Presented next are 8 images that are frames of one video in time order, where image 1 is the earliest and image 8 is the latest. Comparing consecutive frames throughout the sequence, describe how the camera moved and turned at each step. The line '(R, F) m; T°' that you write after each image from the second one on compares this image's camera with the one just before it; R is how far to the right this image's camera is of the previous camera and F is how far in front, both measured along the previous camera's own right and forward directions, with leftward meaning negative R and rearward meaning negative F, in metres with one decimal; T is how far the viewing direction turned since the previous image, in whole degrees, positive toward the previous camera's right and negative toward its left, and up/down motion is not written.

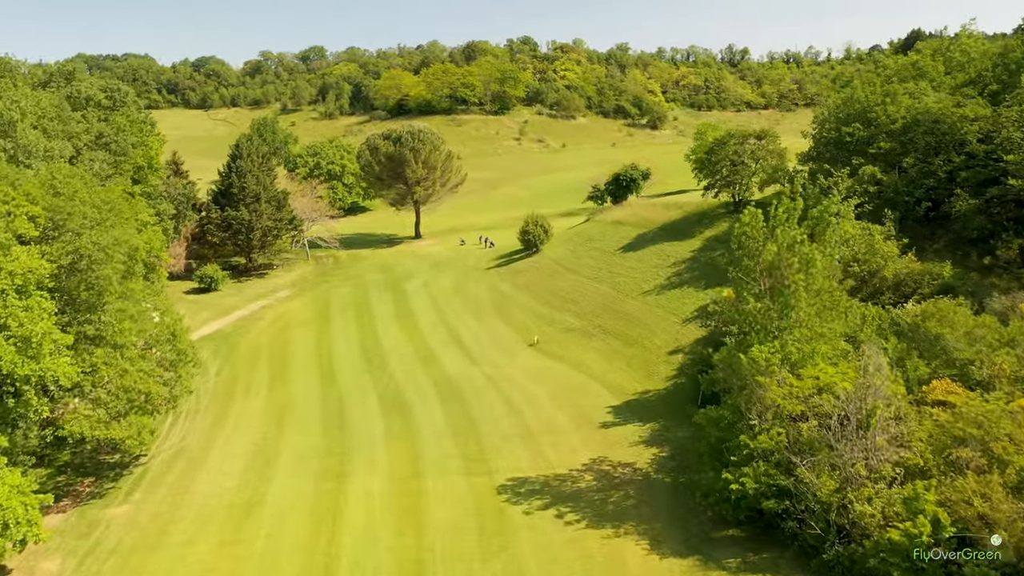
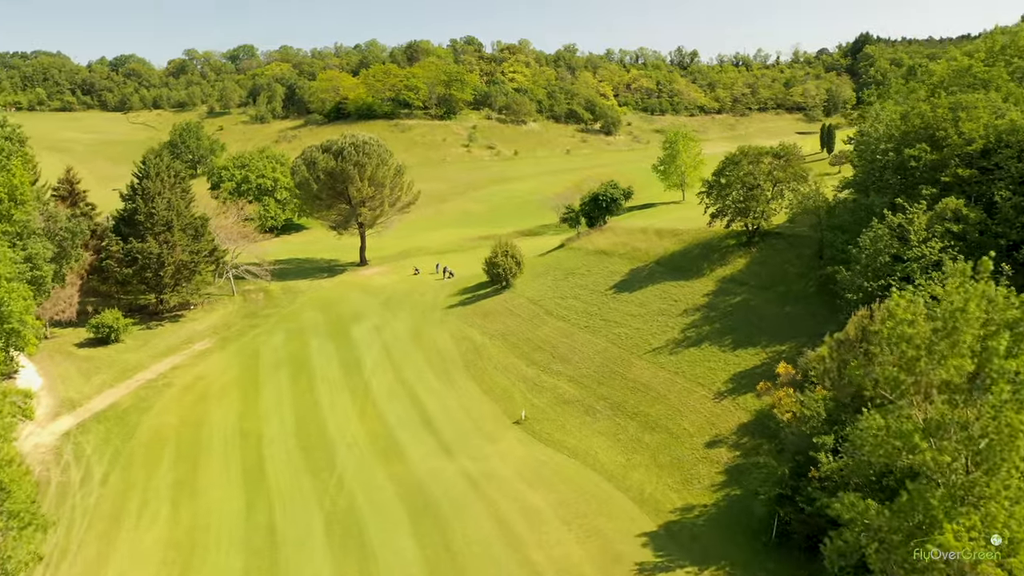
(-1.5, +8.5) m; +4°
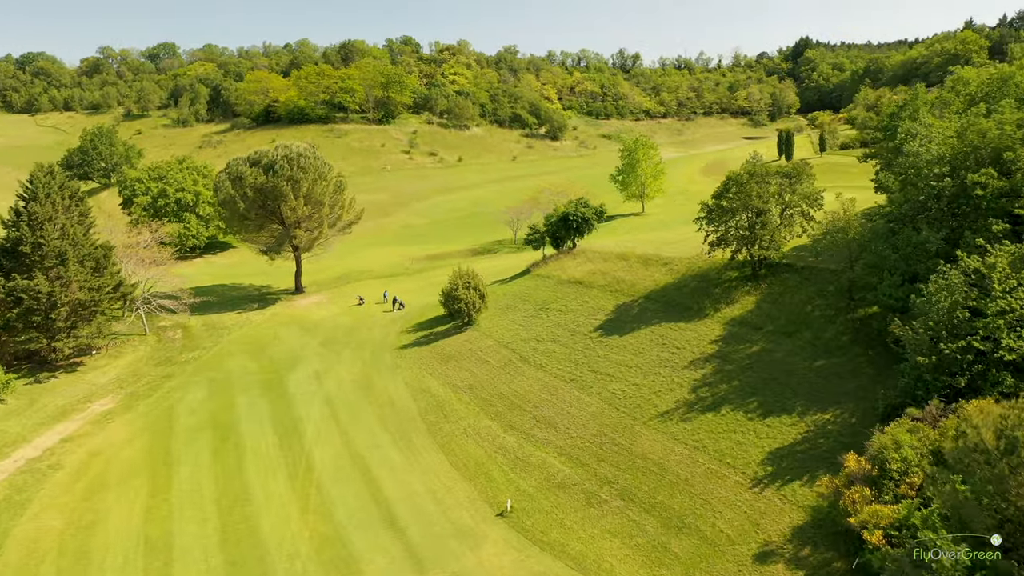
(-1.4, +6.3) m; +4°
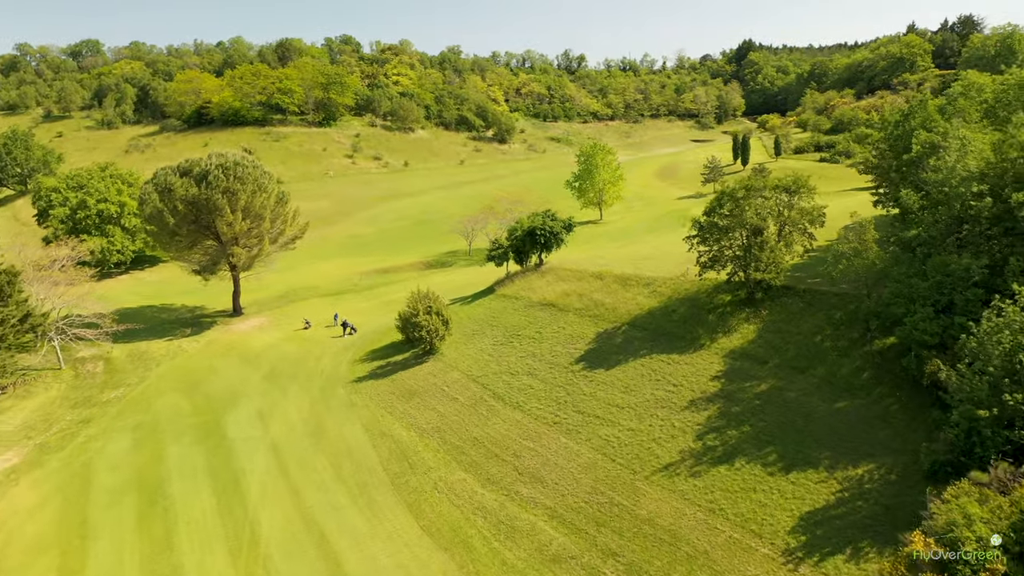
(-1.1, +3.9) m; +4°
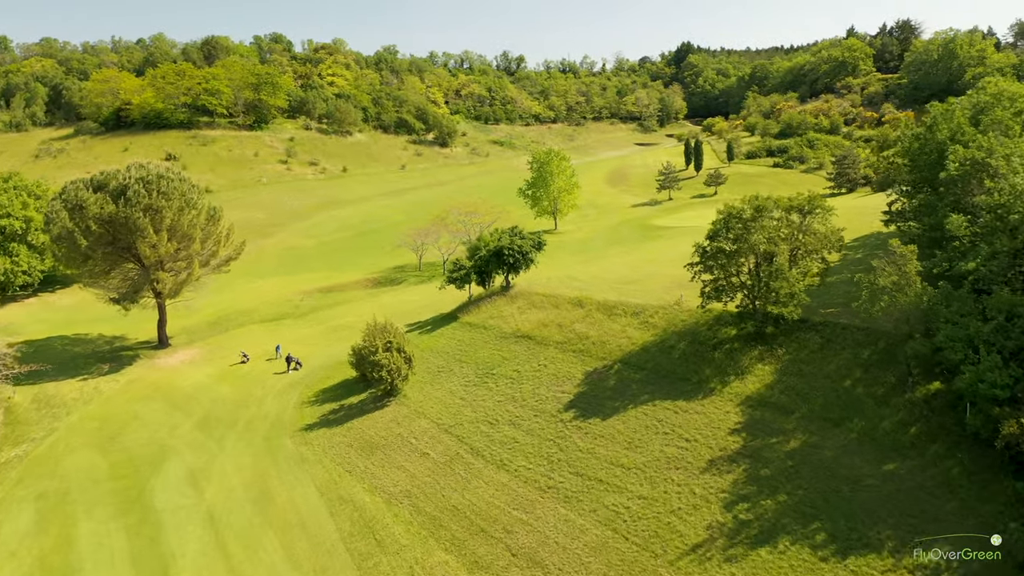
(-1.4, +4.3) m; +5°
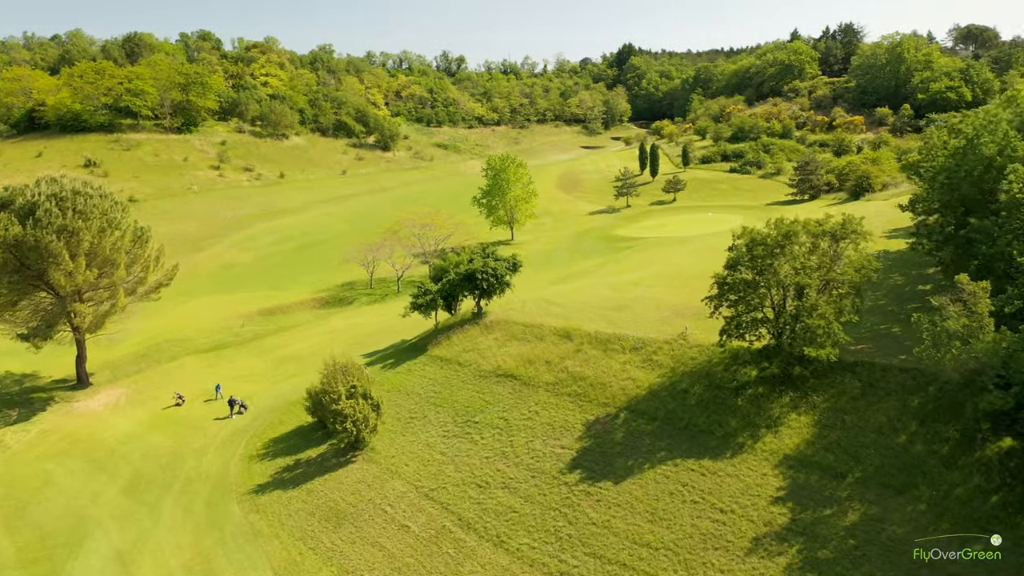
(-1.6, +4.1) m; +4°
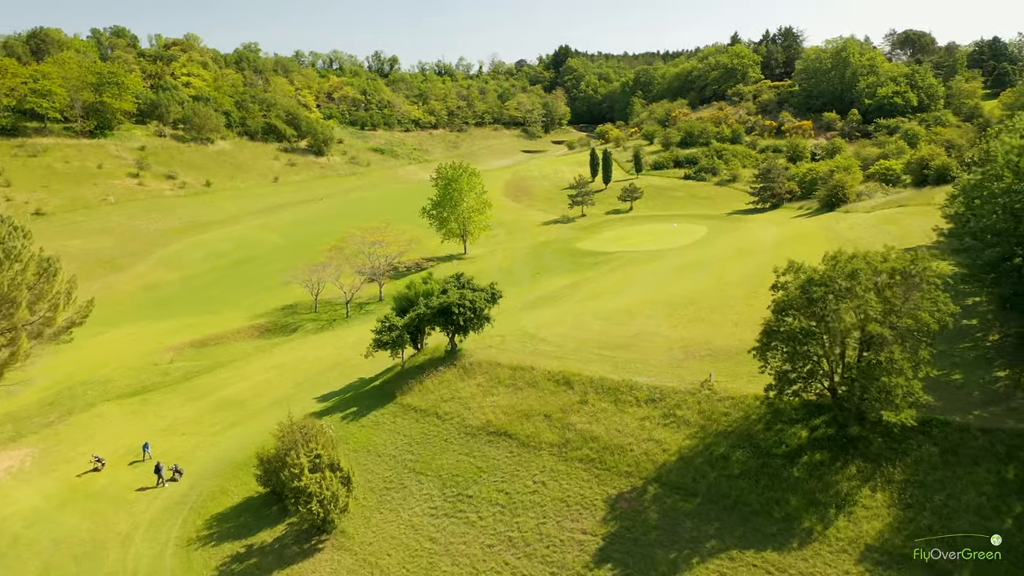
(-1.9, +4.6) m; +5°
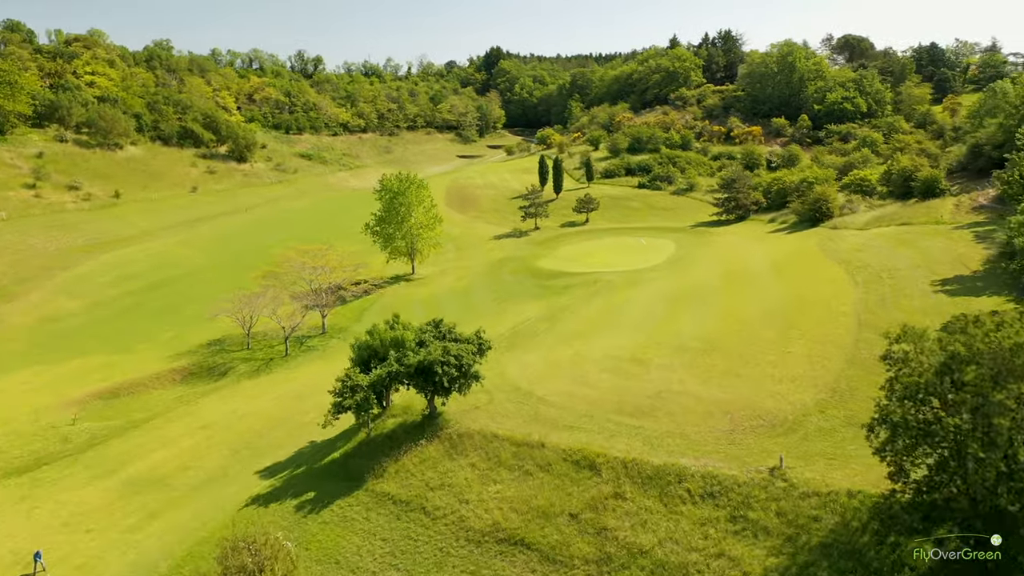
(-2.1, +5.8) m; +5°
